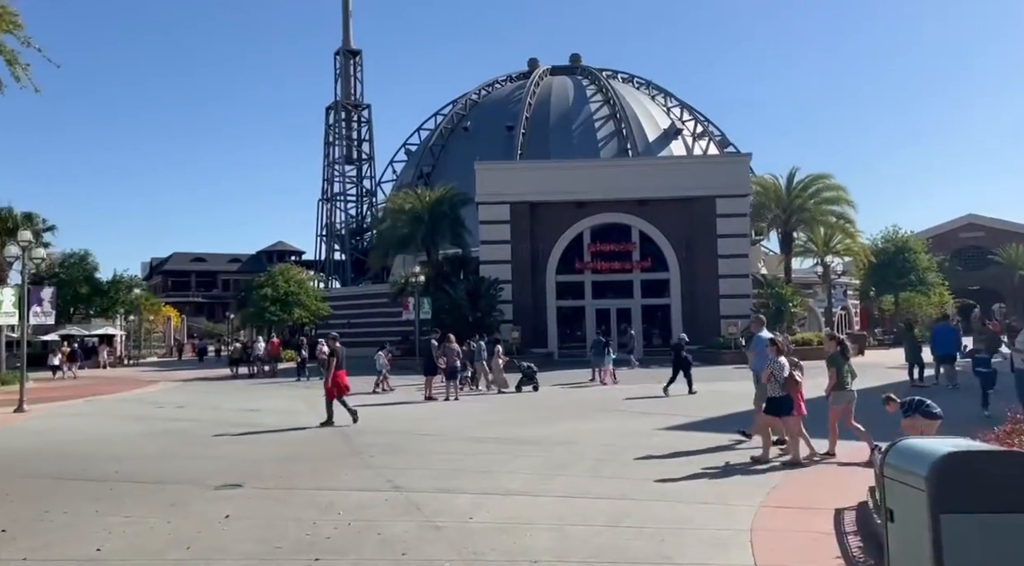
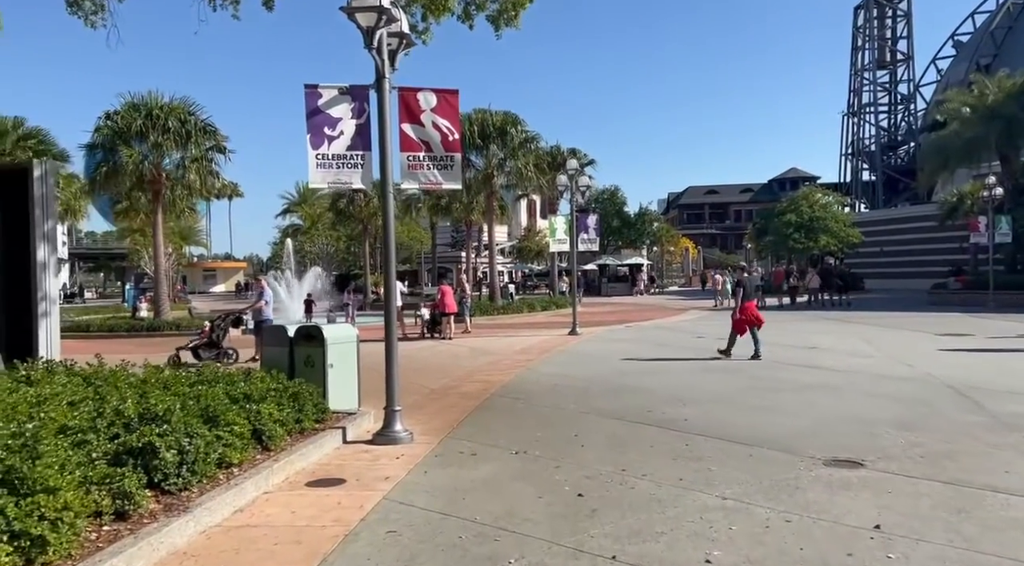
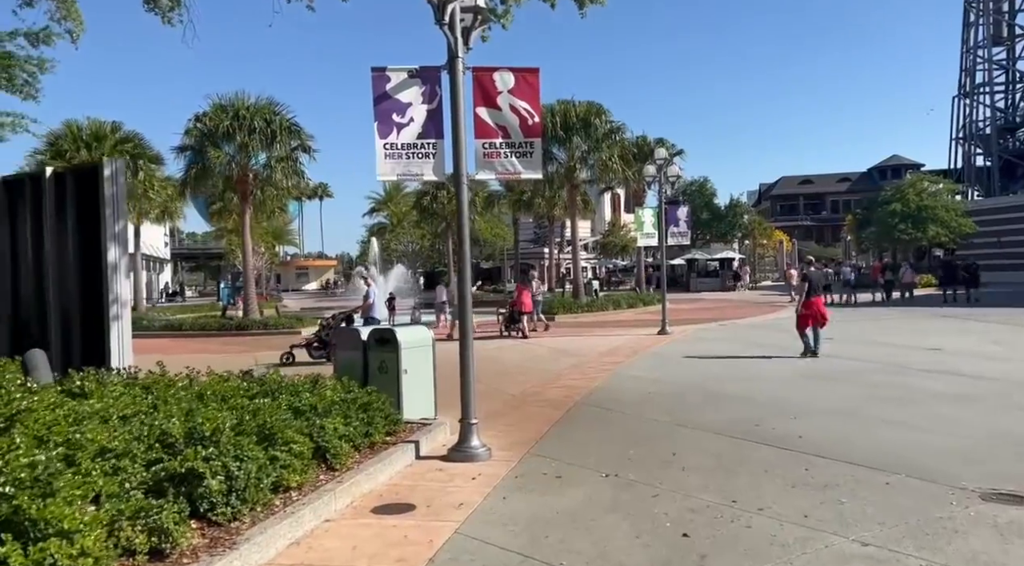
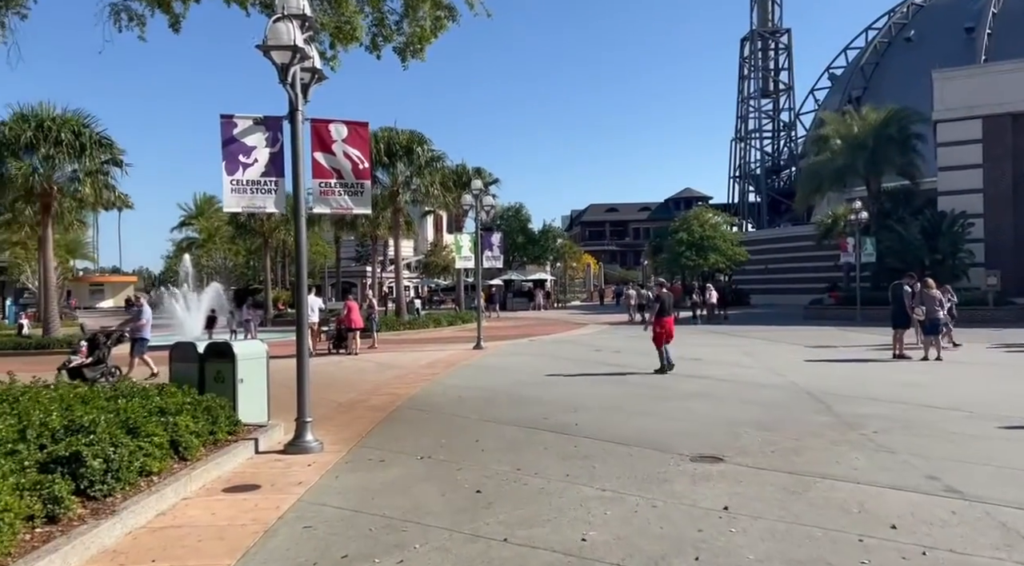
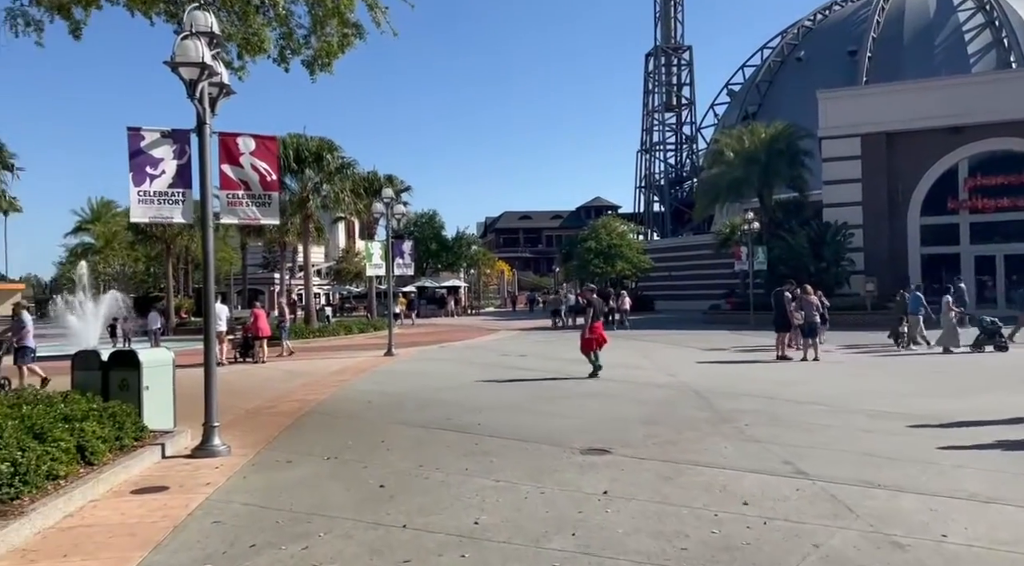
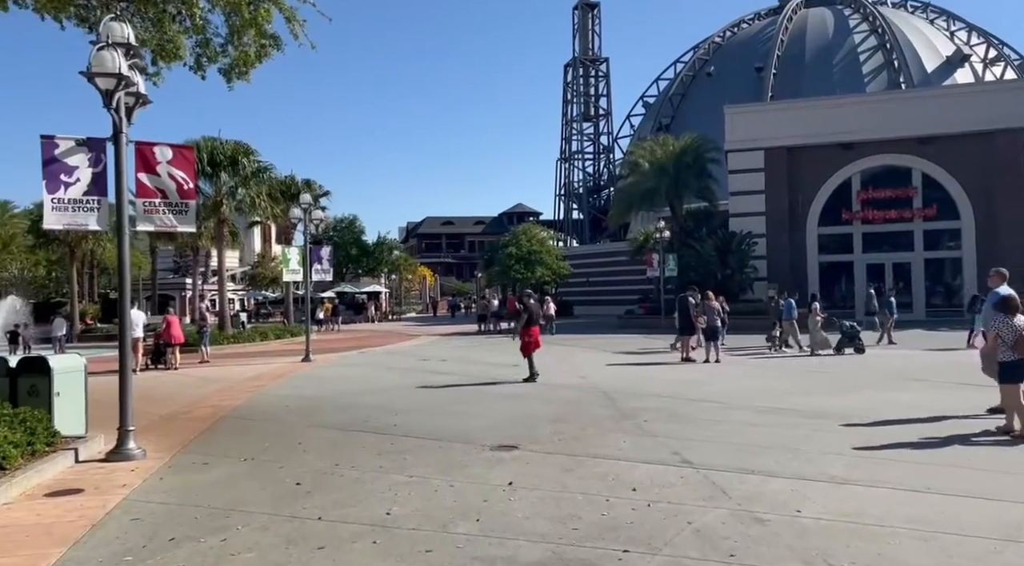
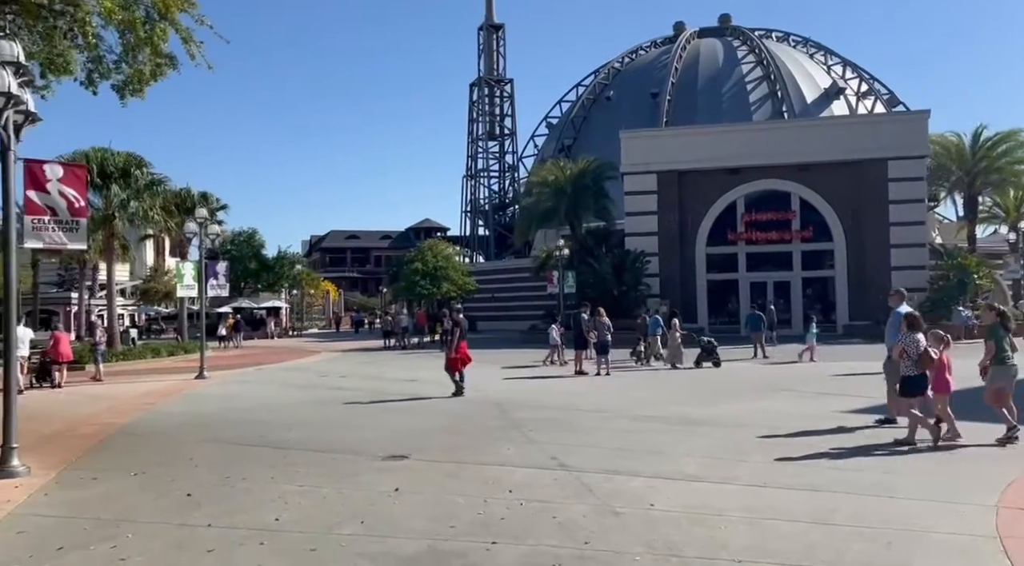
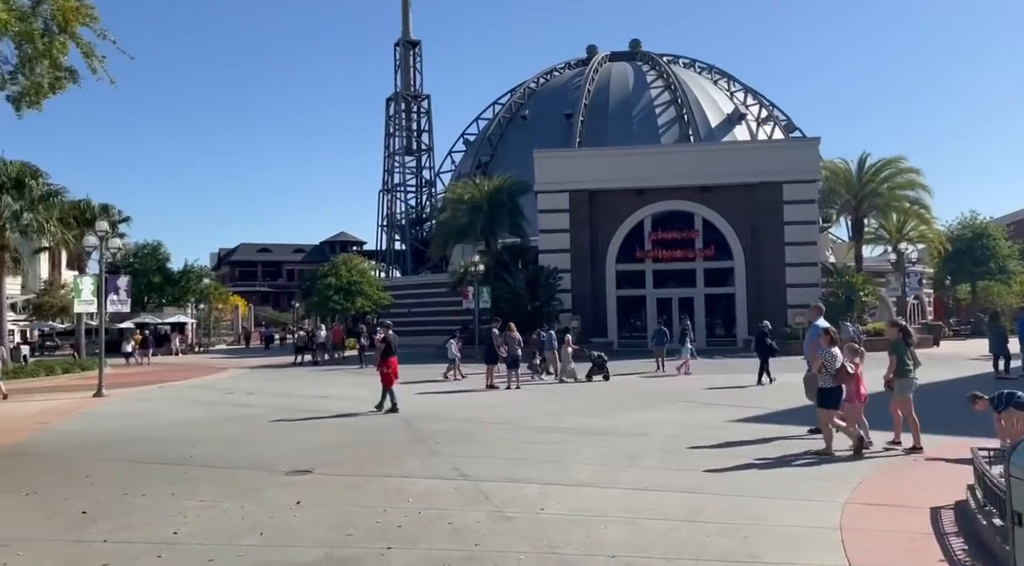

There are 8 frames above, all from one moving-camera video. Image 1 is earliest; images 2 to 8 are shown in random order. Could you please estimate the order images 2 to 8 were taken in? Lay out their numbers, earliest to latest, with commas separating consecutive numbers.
8, 7, 6, 5, 4, 2, 3
